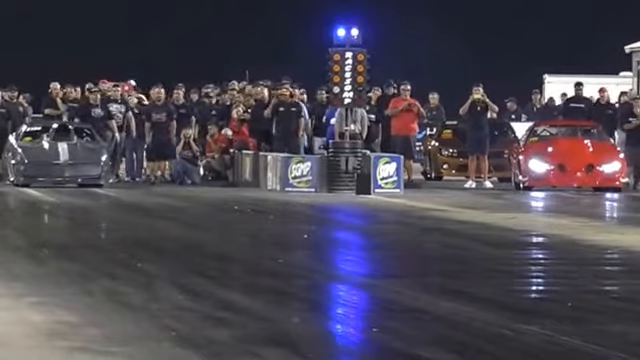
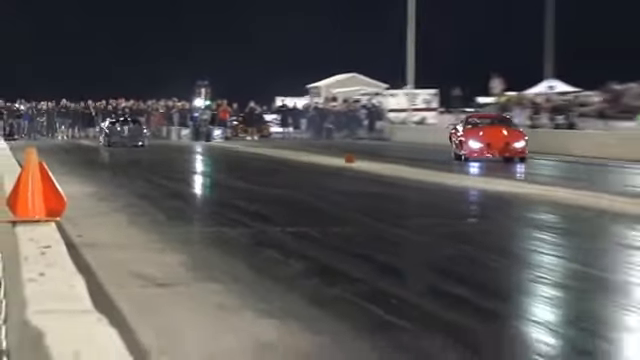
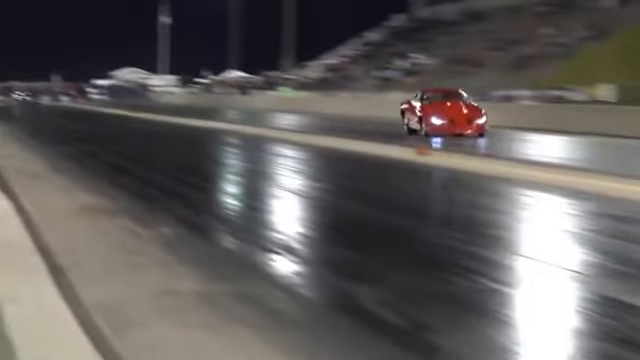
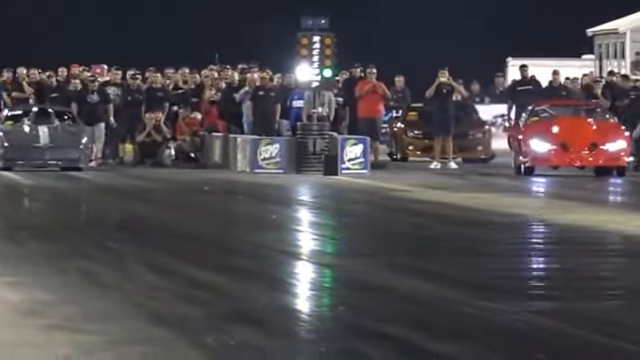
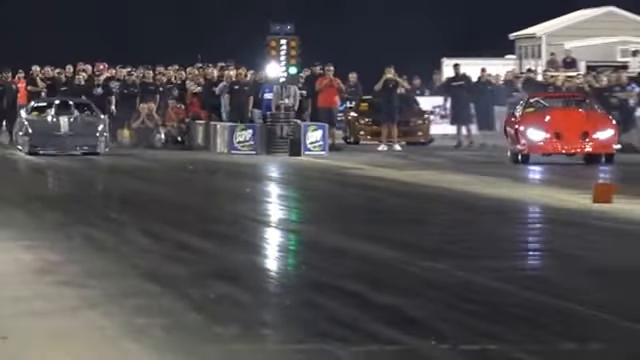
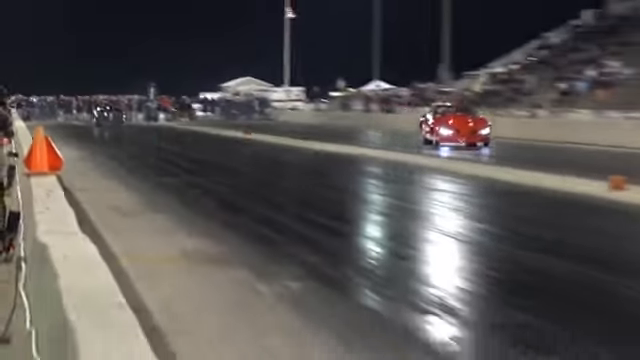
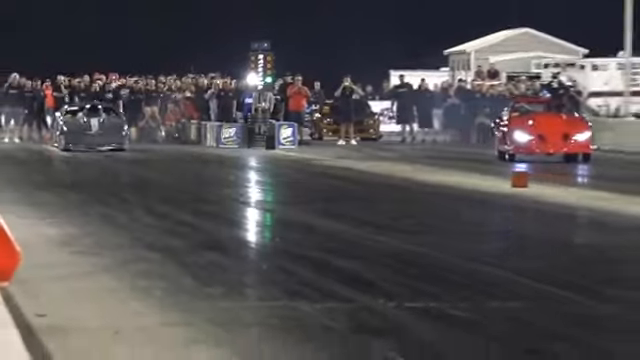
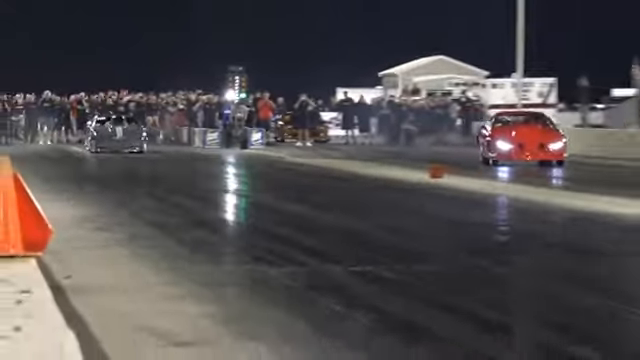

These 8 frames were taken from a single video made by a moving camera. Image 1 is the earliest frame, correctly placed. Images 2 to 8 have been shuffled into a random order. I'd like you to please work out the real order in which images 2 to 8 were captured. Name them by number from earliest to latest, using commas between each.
4, 5, 7, 8, 2, 6, 3
